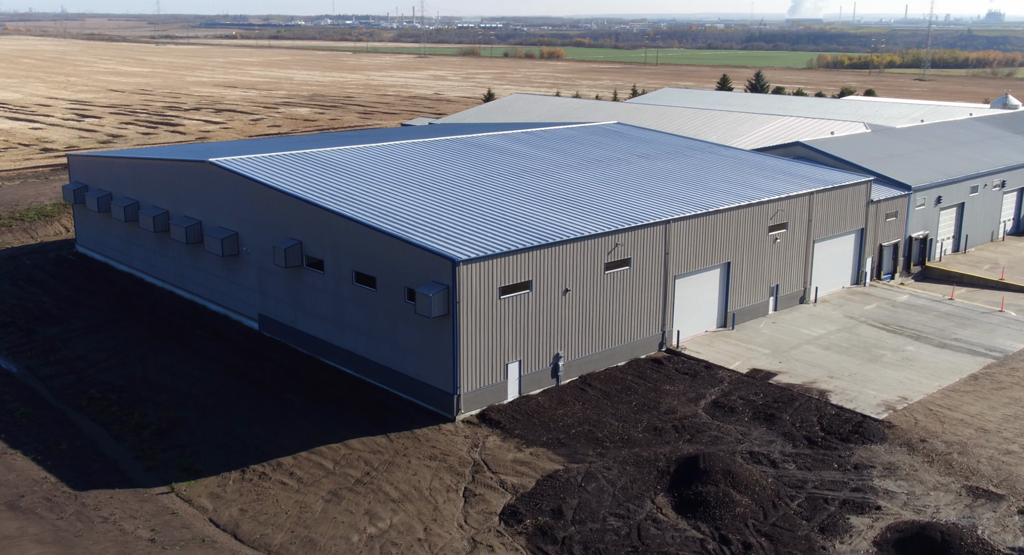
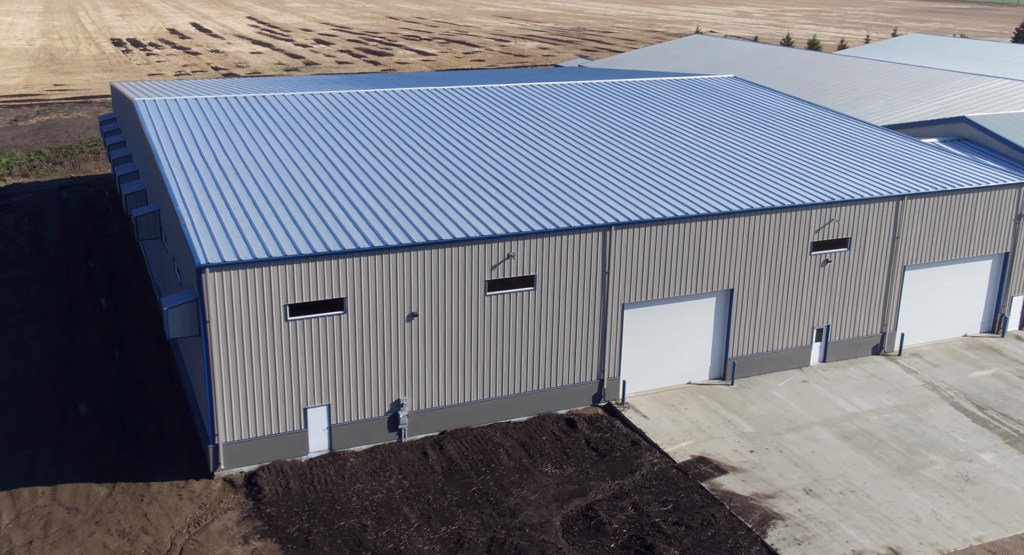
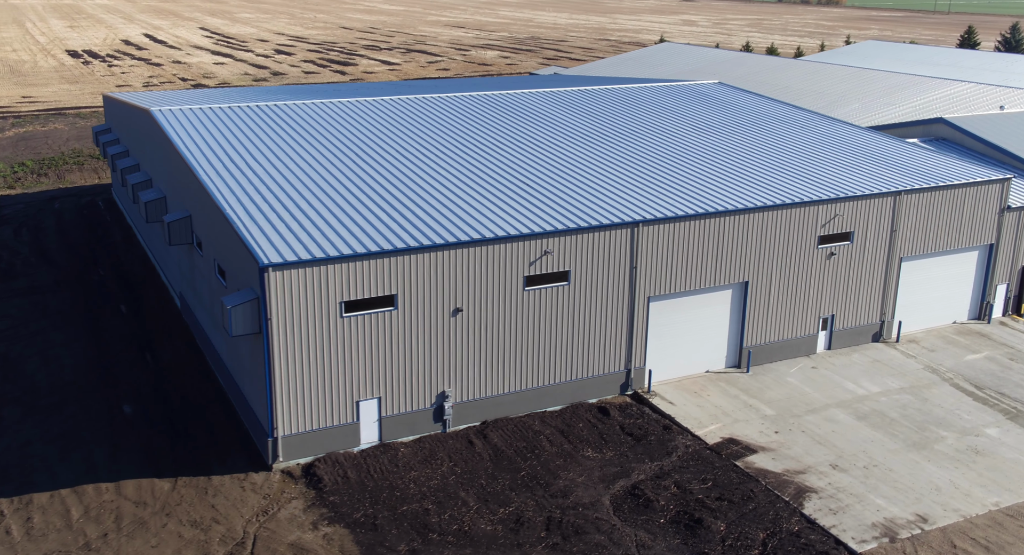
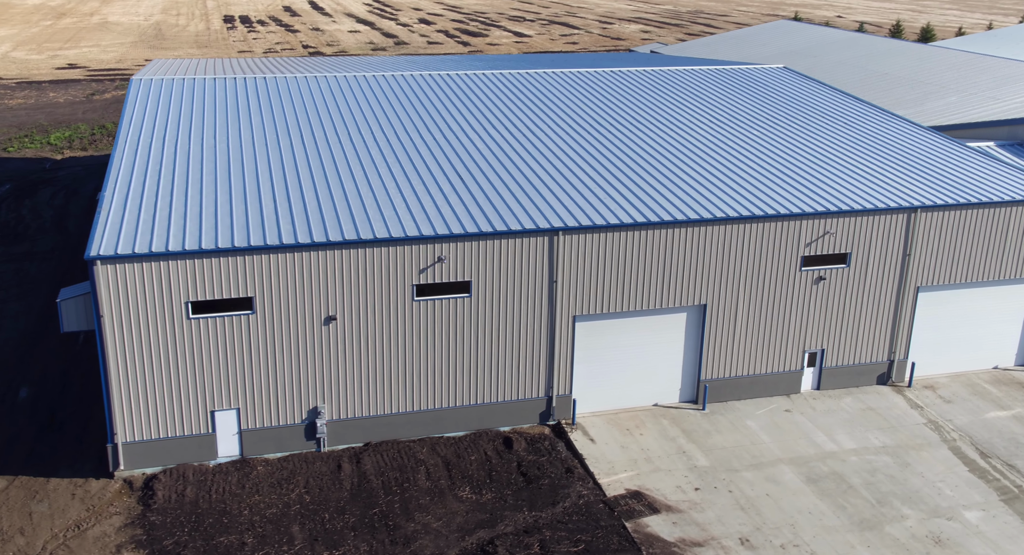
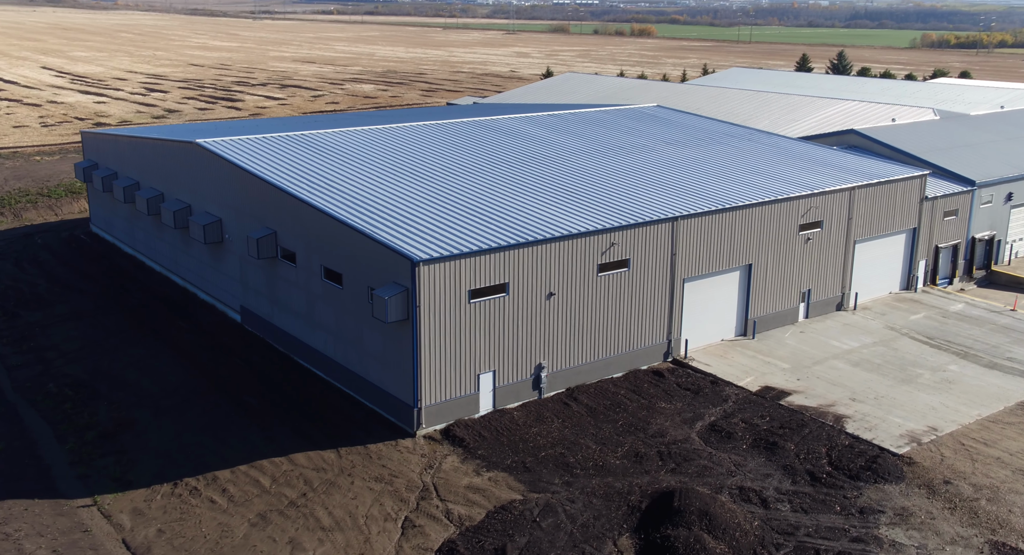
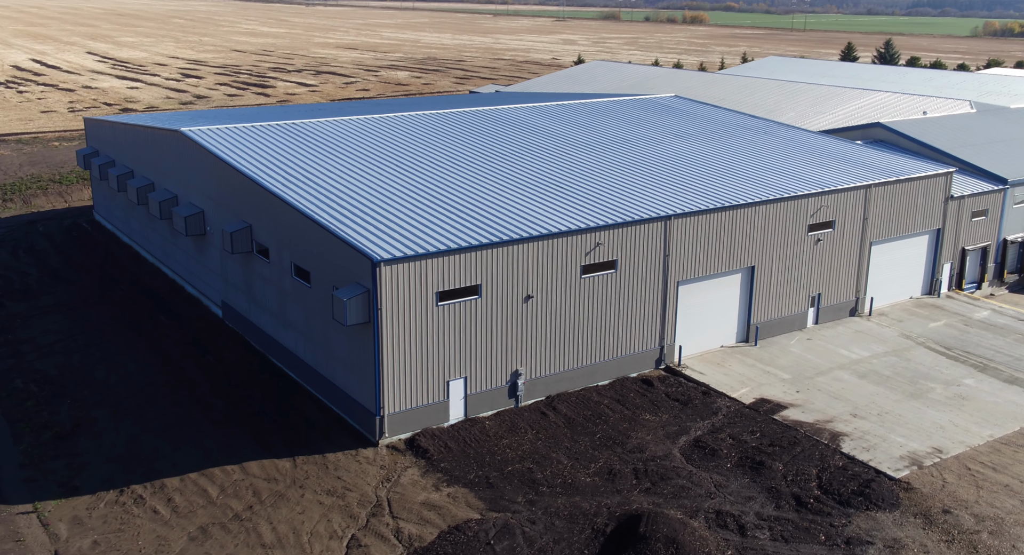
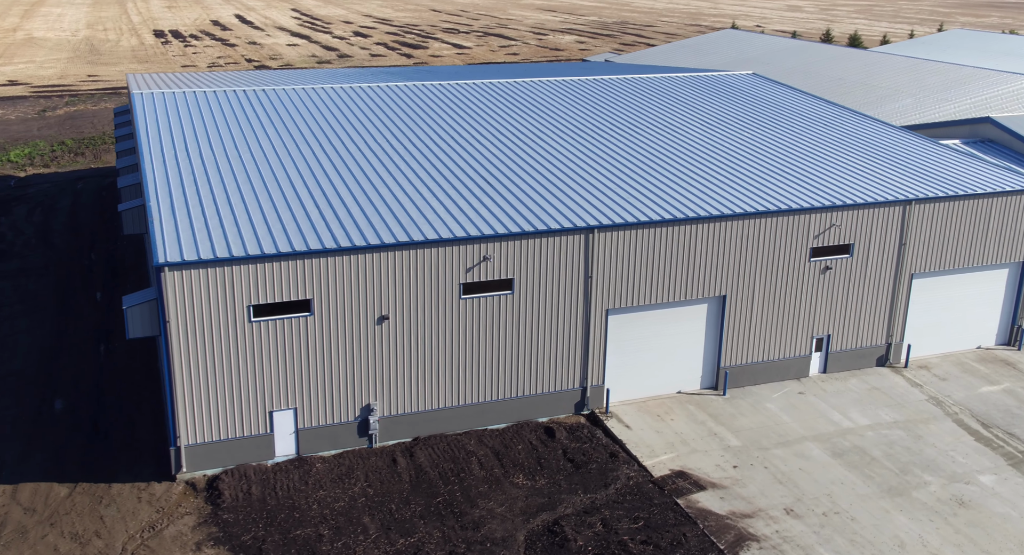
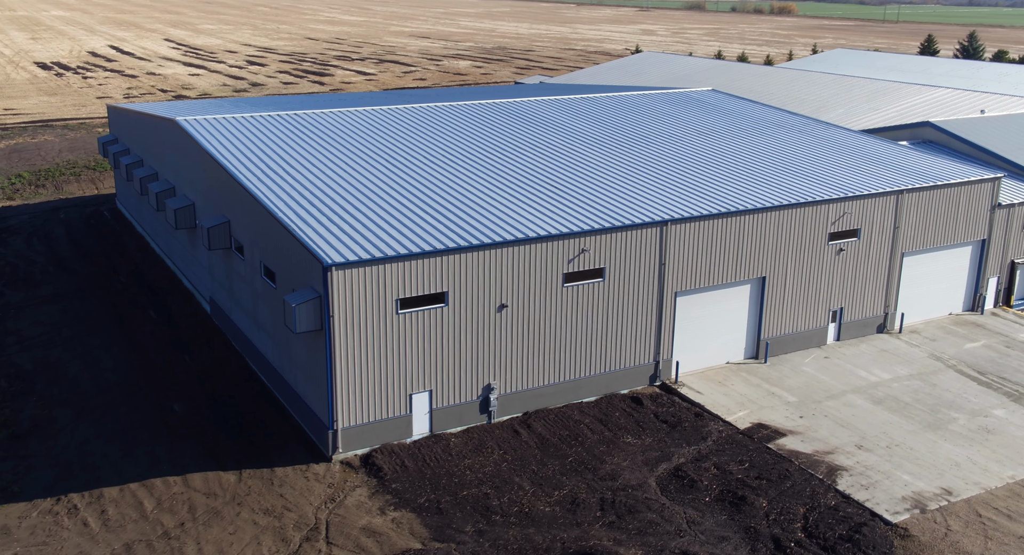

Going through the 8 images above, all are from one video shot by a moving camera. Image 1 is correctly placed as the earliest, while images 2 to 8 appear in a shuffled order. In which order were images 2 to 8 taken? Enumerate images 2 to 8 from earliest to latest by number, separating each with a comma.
5, 6, 8, 3, 2, 7, 4
